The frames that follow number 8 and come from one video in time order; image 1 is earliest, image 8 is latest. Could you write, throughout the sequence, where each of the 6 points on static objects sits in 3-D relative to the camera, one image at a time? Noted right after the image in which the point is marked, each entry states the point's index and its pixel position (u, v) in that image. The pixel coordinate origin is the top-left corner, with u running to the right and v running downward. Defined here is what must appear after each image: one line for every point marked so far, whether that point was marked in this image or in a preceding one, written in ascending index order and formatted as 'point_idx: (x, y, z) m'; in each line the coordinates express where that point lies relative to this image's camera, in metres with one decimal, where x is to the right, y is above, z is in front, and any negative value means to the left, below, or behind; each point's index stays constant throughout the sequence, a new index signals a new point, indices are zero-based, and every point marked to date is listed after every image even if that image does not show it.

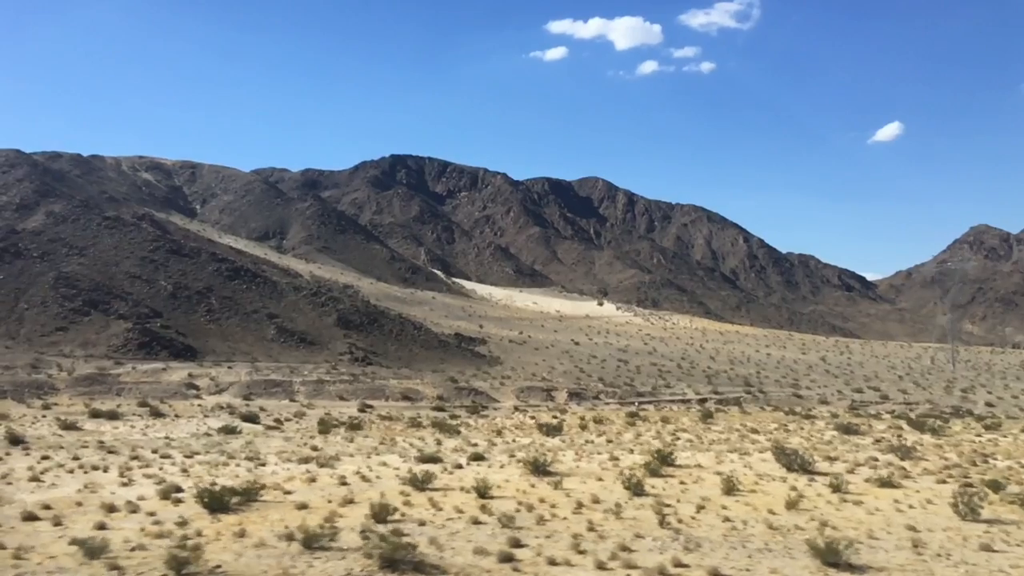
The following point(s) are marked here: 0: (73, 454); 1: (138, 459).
0: (-9.5, -3.6, +18.0) m
1: (-7.9, -3.7, +17.8) m
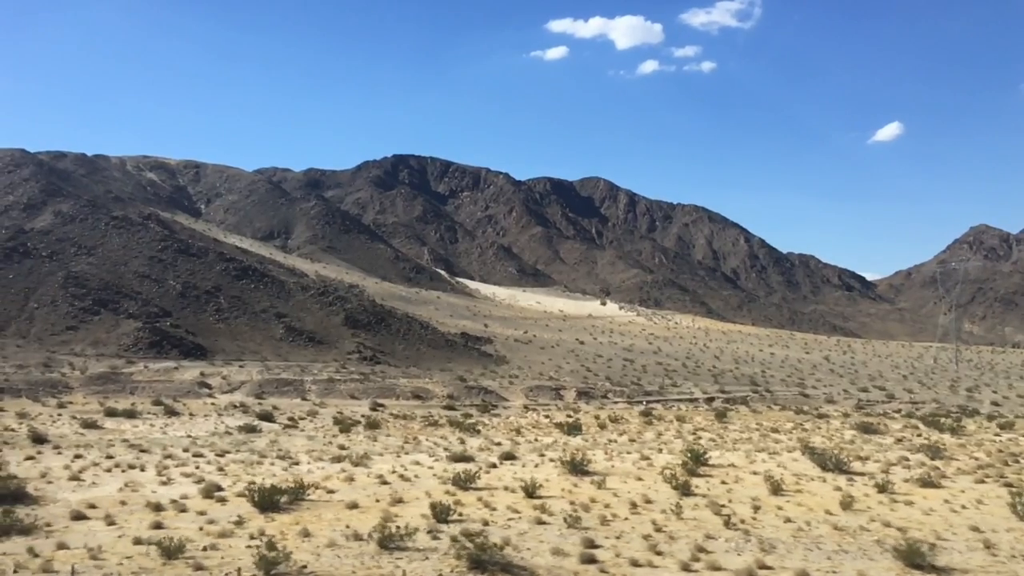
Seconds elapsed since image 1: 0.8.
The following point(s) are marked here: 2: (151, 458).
0: (-8.9, -3.6, +18.1) m
1: (-7.3, -3.7, +17.9) m
2: (-7.1, -3.4, +16.9) m
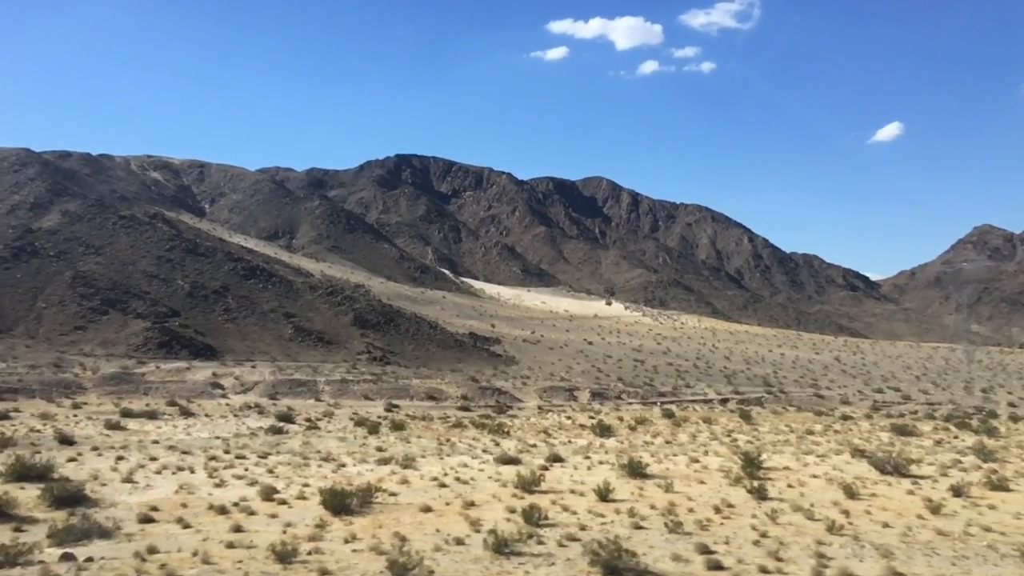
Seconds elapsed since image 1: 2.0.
0: (-8.0, -3.6, +18.0) m
1: (-6.4, -3.7, +17.8) m
2: (-6.2, -3.4, +16.8) m
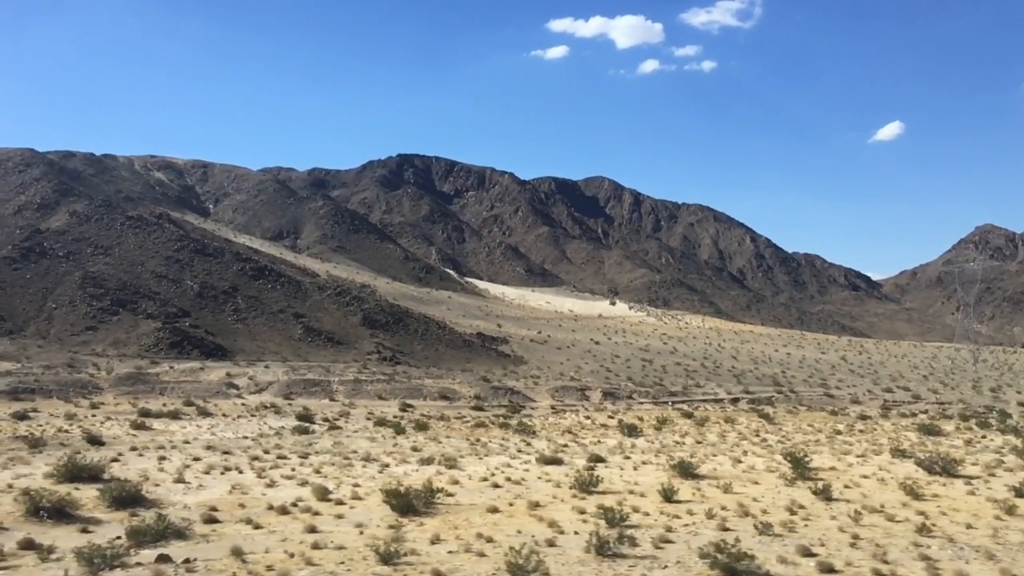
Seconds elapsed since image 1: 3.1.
0: (-7.2, -3.6, +18.0) m
1: (-5.7, -3.7, +17.9) m
2: (-5.4, -3.5, +16.8) m
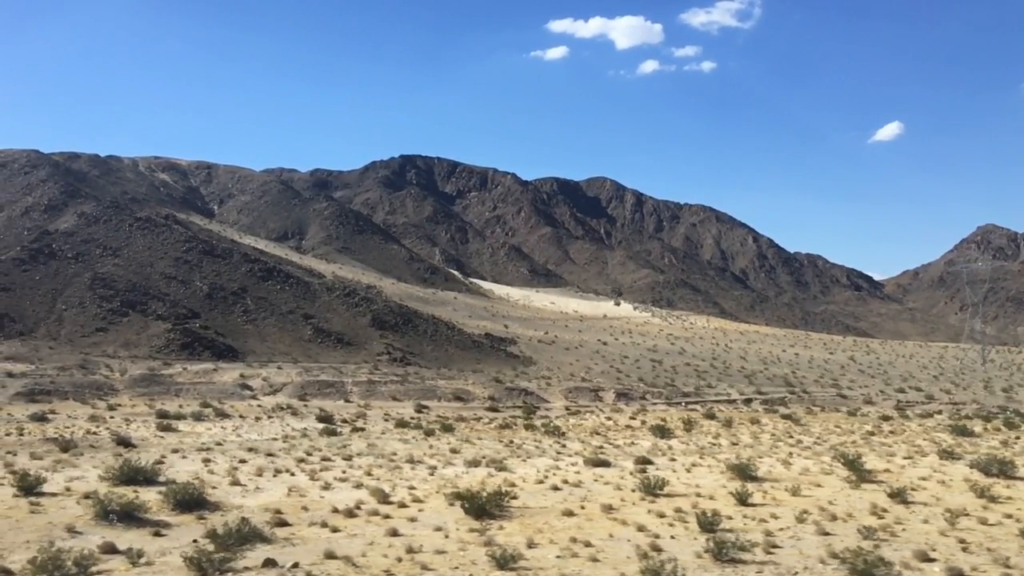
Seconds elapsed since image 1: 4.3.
0: (-6.3, -3.6, +18.0) m
1: (-4.8, -3.7, +17.8) m
2: (-4.6, -3.5, +16.8) m
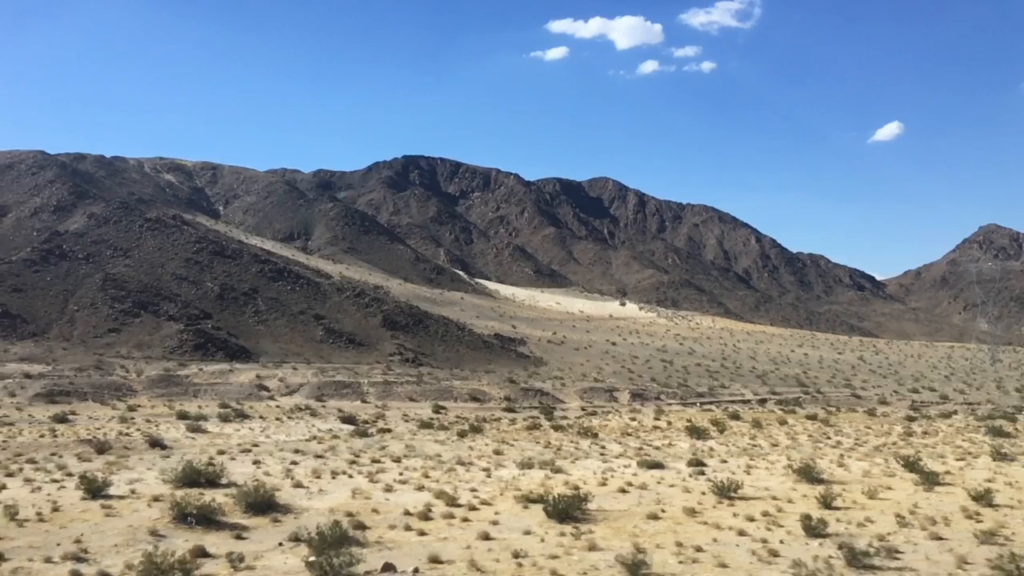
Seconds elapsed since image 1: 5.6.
0: (-5.4, -3.7, +17.9) m
1: (-3.8, -3.8, +17.7) m
2: (-3.6, -3.5, +16.7) m
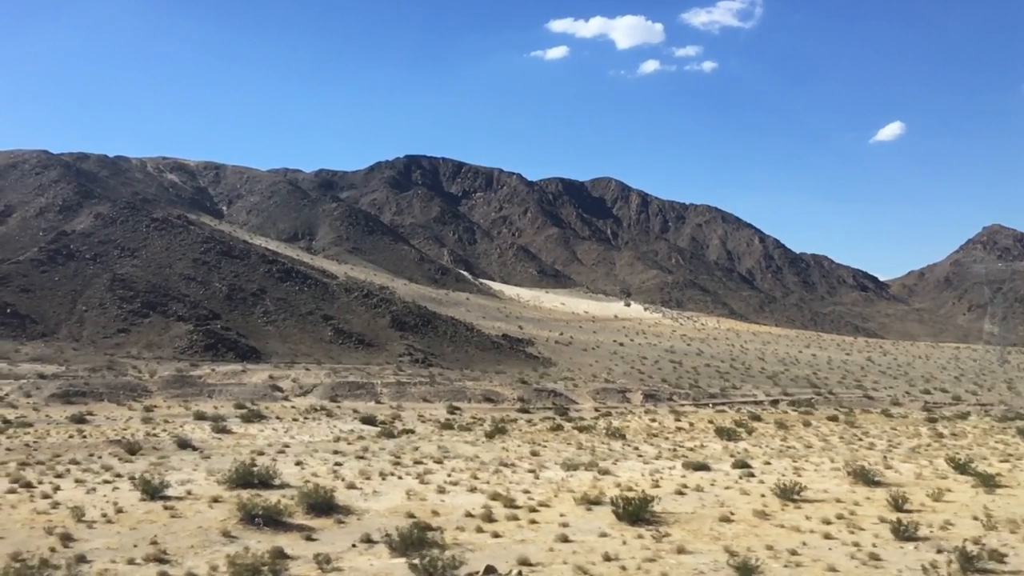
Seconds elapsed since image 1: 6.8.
0: (-4.5, -3.7, +17.9) m
1: (-3.0, -3.8, +17.7) m
2: (-2.8, -3.5, +16.7) m
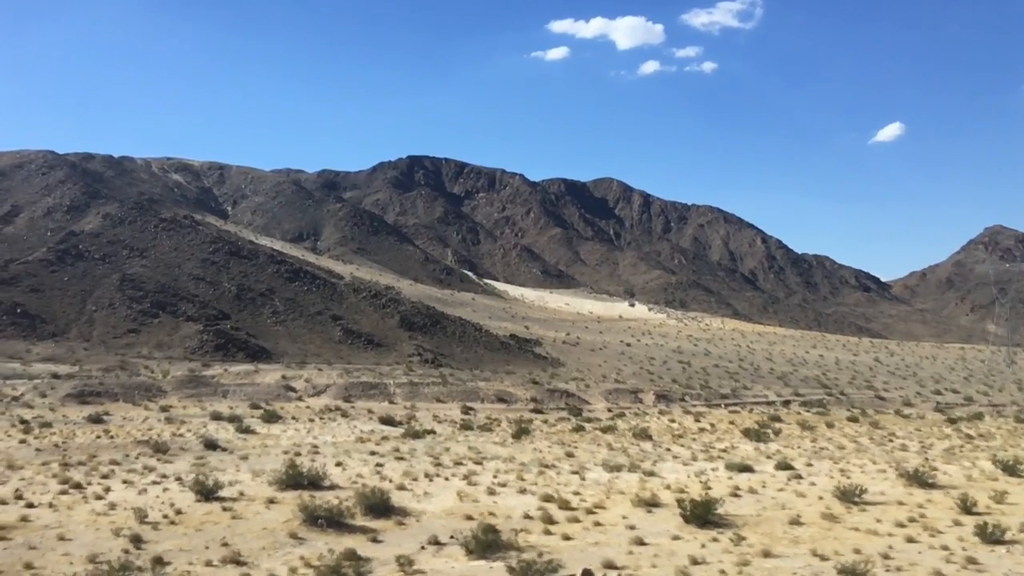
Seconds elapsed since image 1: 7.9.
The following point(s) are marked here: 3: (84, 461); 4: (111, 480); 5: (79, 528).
0: (-3.7, -3.7, +17.8) m
1: (-2.2, -3.8, +17.7) m
2: (-2.0, -3.5, +16.6) m
3: (-9.2, -3.7, +17.9) m
4: (-7.5, -3.6, +15.5) m
5: (-6.7, -3.6, +12.7) m
